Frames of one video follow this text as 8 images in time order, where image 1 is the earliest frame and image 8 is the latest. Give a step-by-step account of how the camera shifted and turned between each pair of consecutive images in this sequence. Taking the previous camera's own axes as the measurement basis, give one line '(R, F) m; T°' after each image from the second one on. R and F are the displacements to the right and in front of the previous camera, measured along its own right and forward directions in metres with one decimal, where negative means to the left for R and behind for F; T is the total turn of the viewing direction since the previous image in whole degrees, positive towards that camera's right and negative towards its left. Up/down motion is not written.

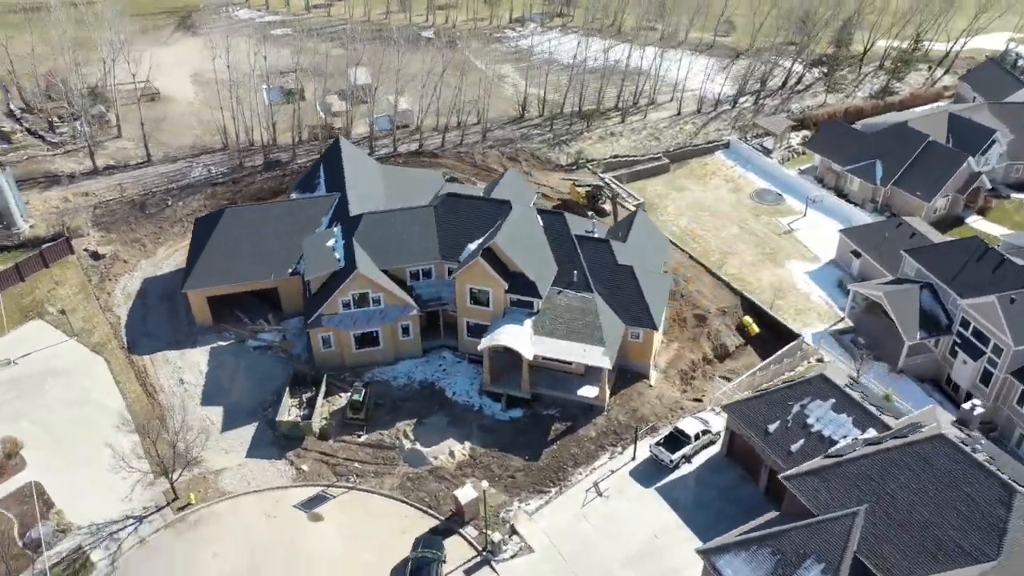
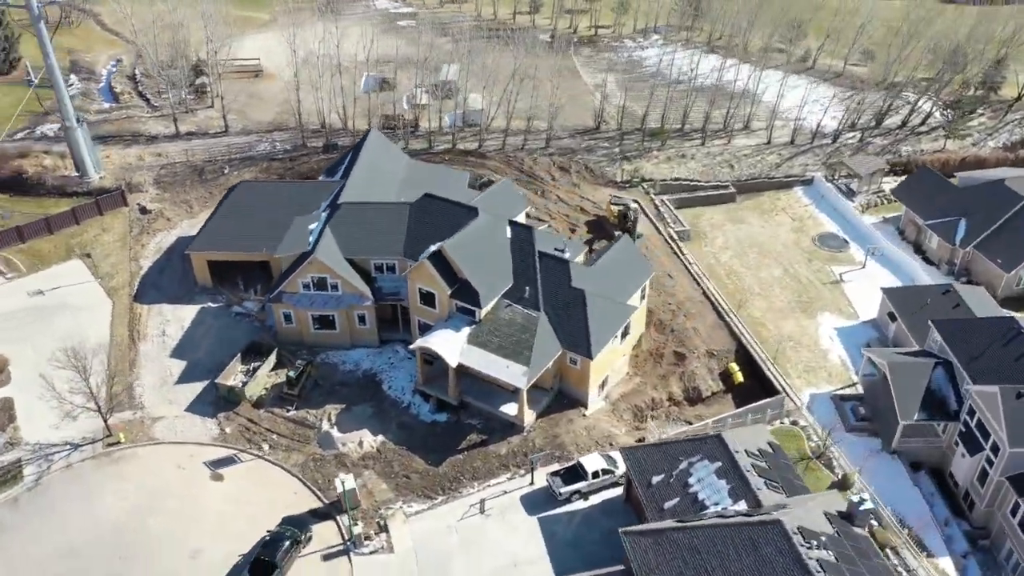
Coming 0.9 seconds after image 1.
(+9.8, +1.1) m; -13°
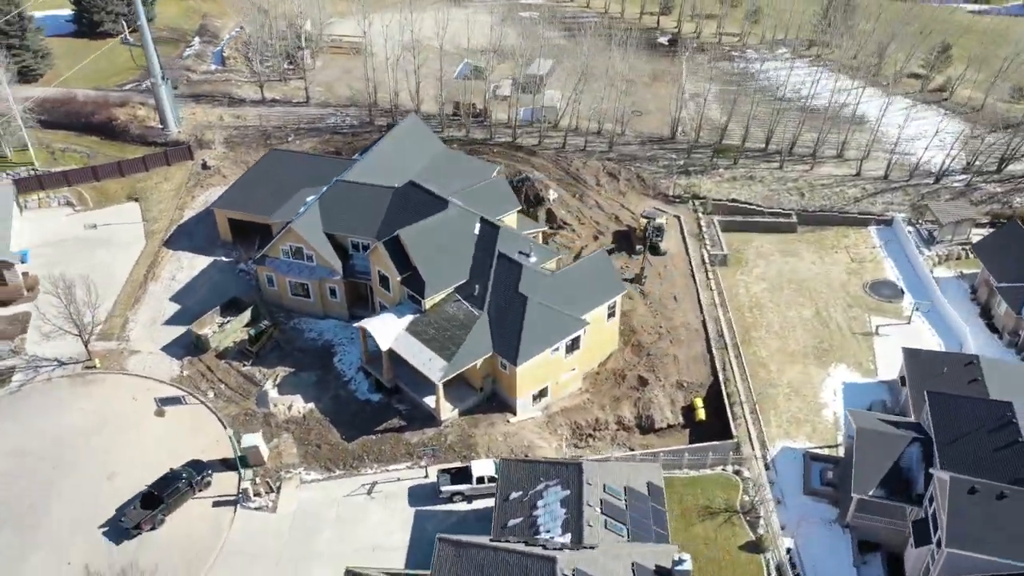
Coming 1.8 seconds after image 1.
(+9.8, +1.1) m; -13°
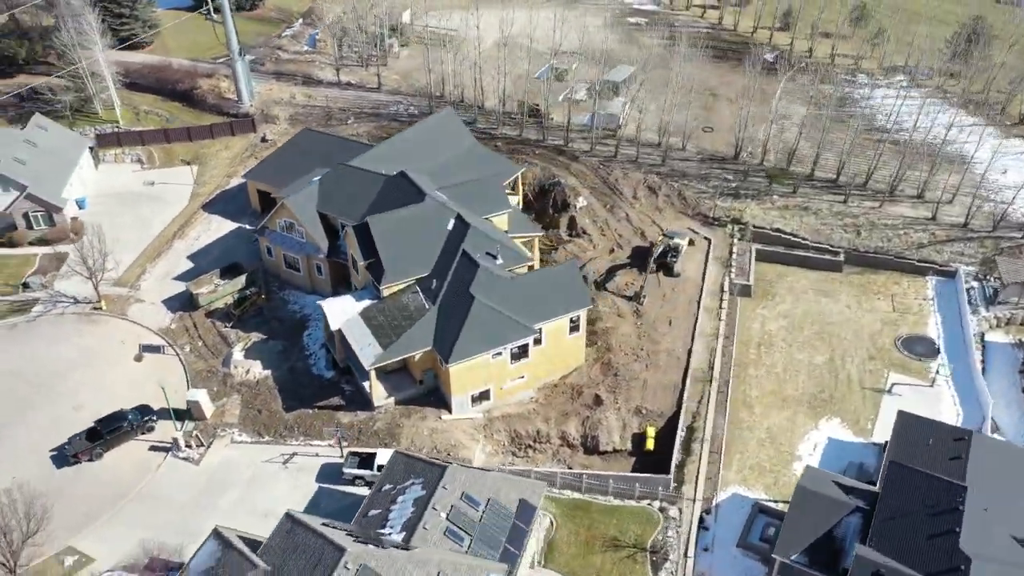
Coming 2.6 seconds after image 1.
(+8.7, +1.0) m; -11°
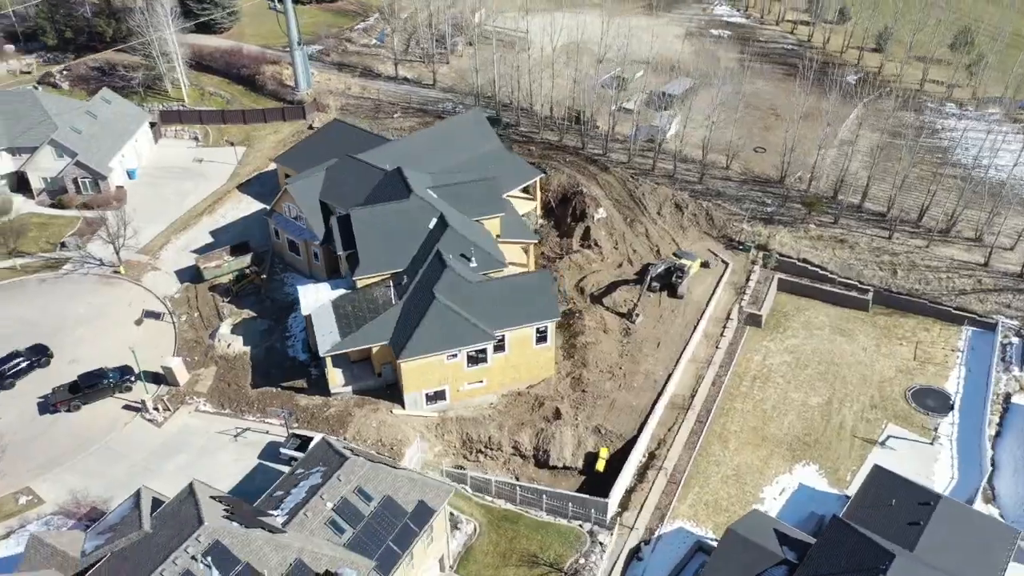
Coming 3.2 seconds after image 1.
(+6.6, +0.6) m; -8°
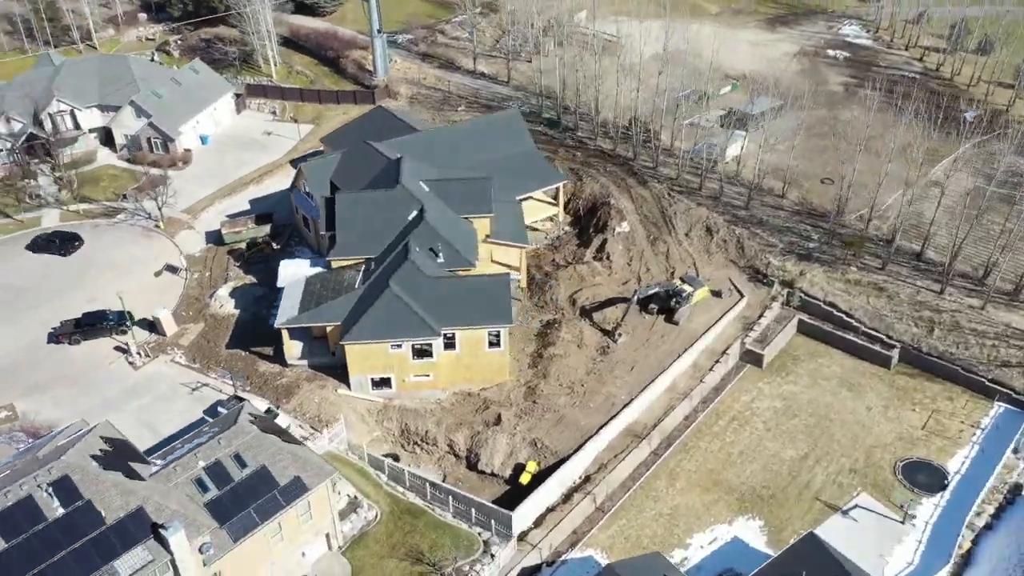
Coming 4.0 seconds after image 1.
(+8.9, +1.0) m; -11°
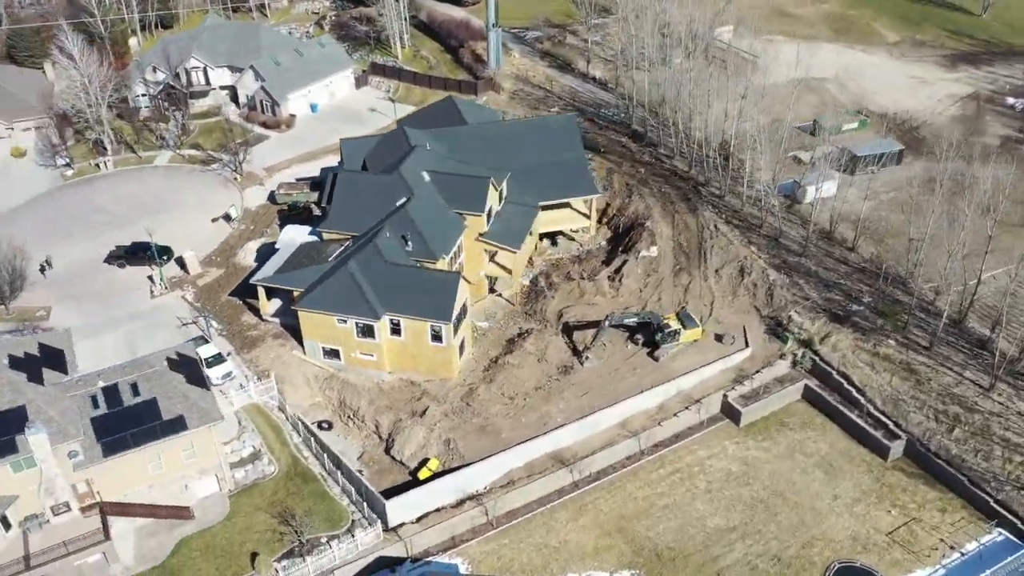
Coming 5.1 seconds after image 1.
(+12.0, +1.8) m; -16°
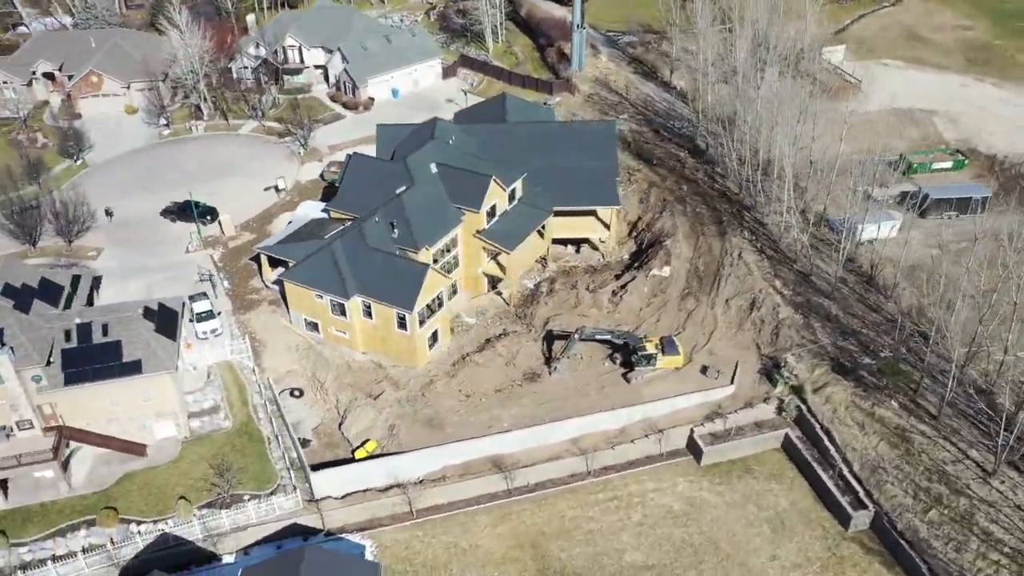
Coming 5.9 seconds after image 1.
(+8.8, +1.0) m; -12°
